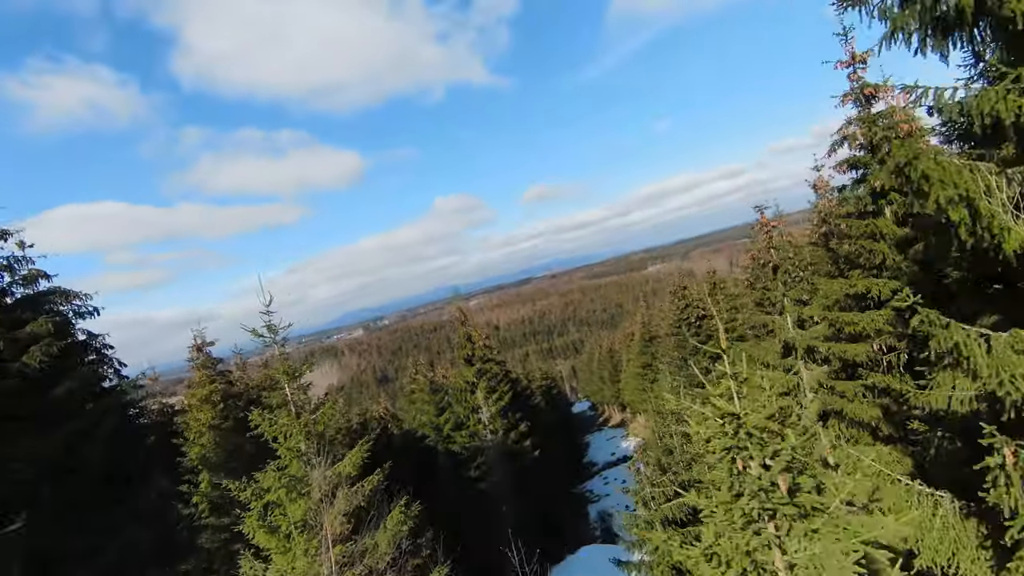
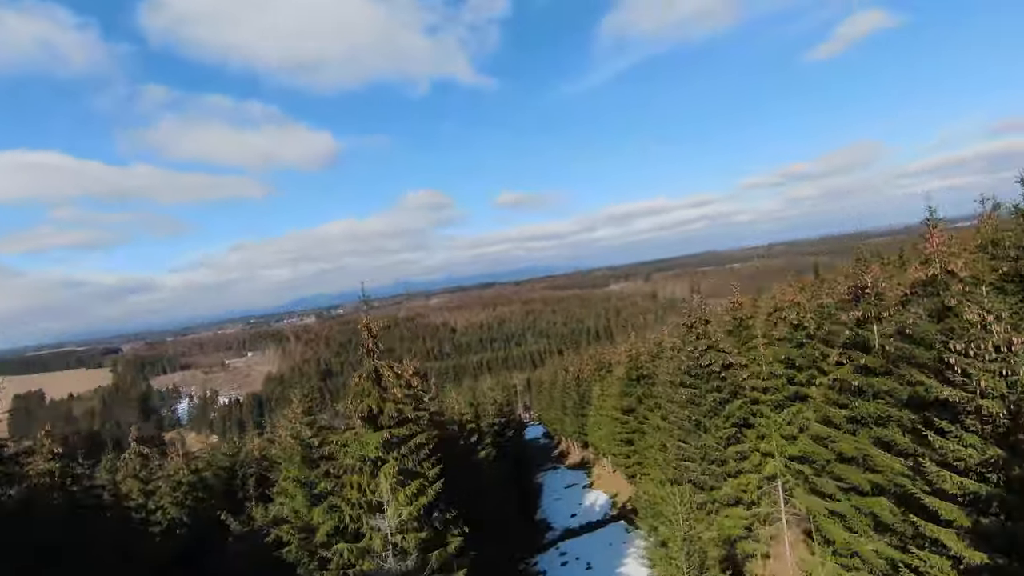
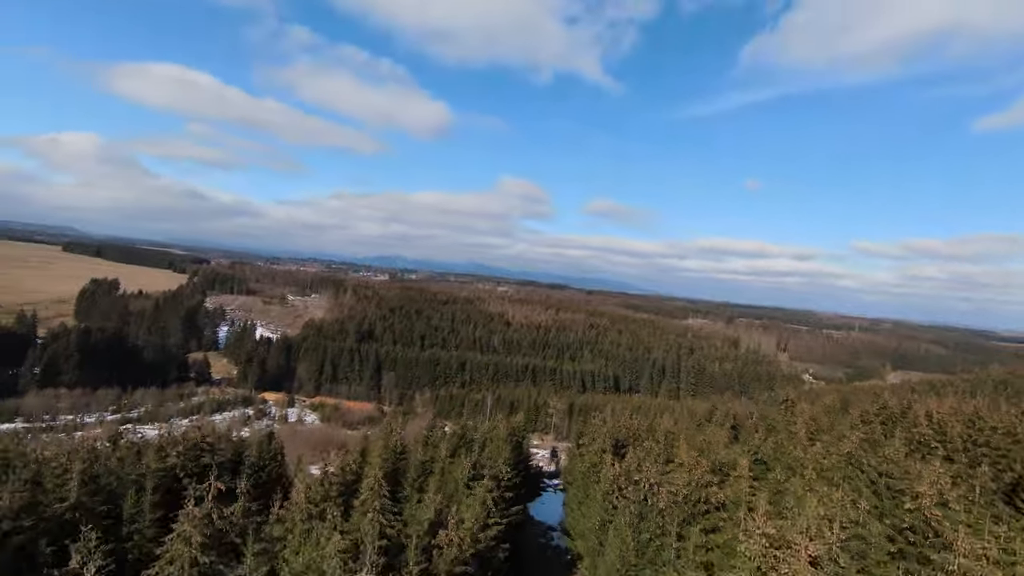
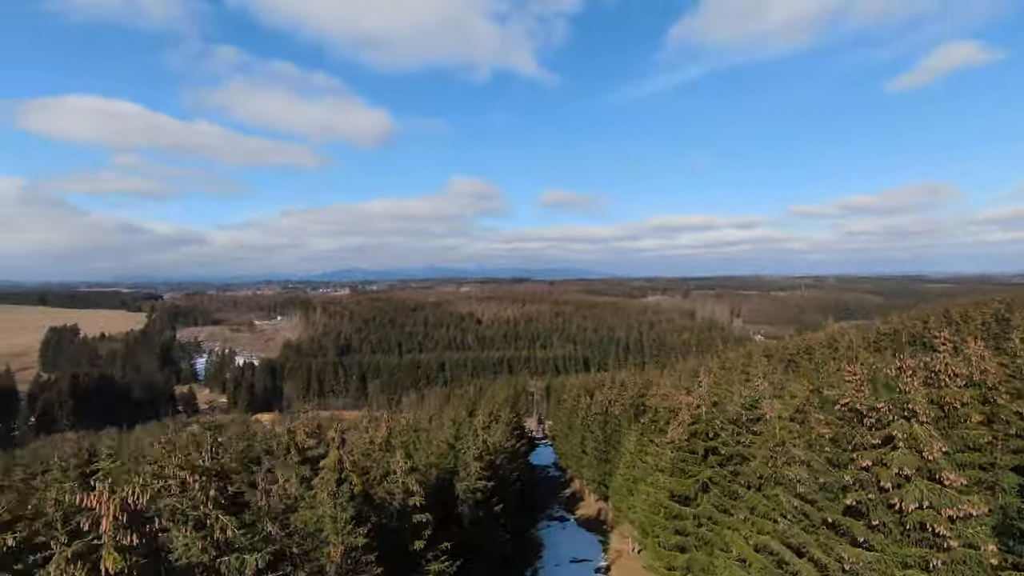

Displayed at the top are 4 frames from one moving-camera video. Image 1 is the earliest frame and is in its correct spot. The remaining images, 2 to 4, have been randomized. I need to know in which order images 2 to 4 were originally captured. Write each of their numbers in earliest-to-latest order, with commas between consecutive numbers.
2, 4, 3
